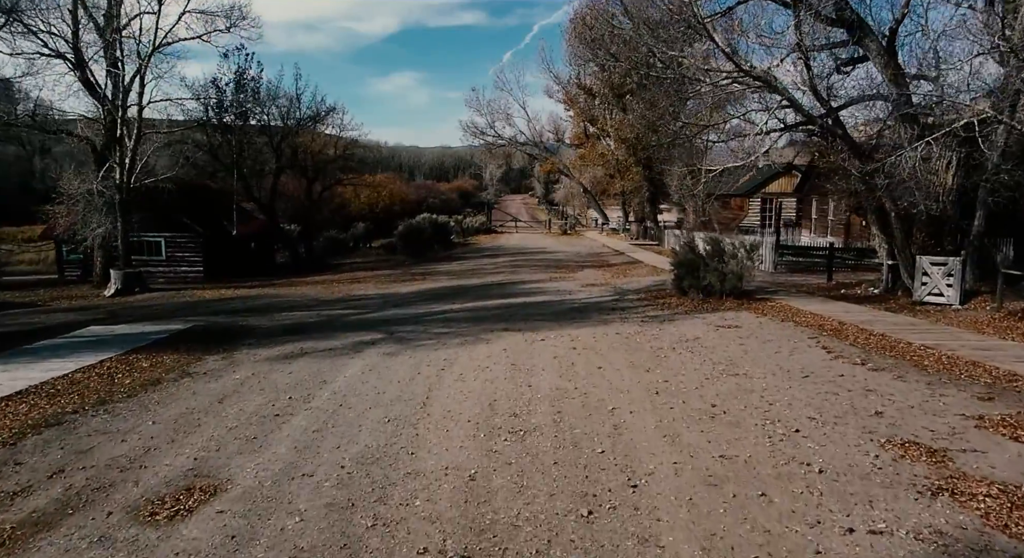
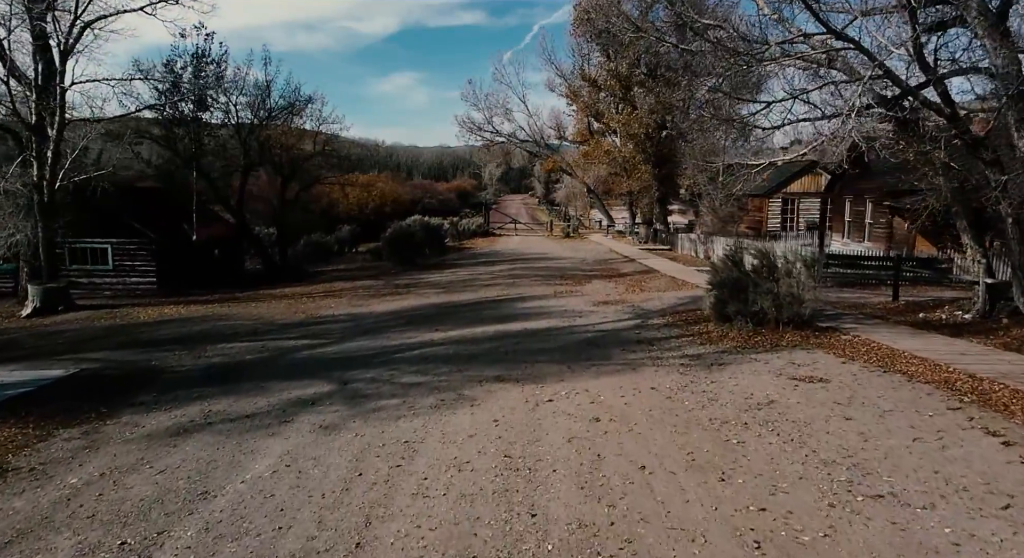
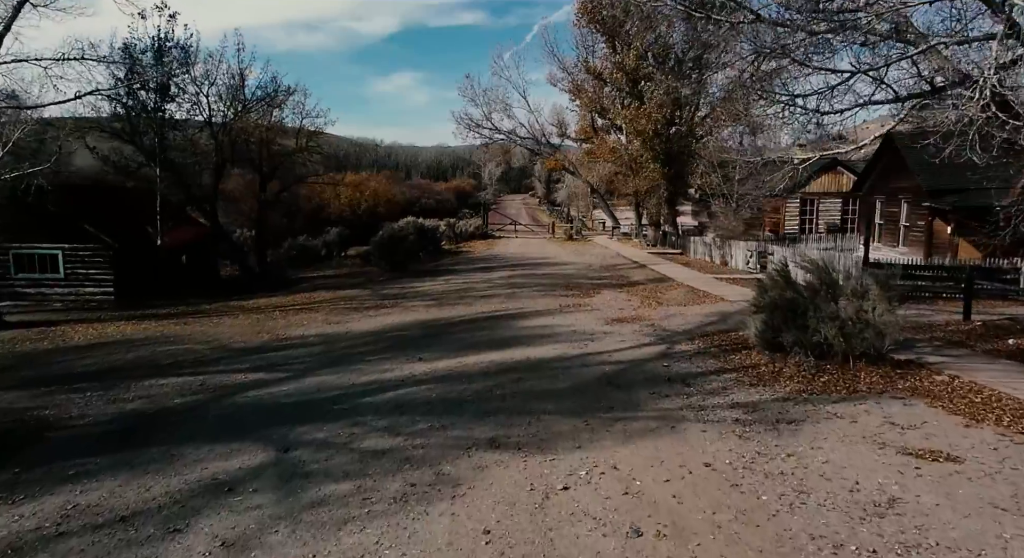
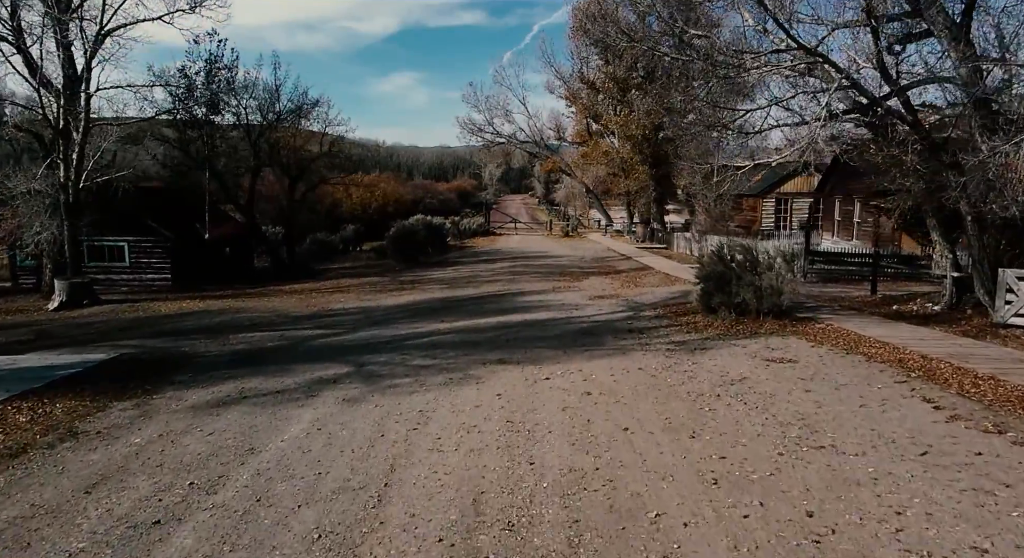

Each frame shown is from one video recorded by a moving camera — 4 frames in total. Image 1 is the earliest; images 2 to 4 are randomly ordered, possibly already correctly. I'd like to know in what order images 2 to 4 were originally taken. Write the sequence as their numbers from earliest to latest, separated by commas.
4, 2, 3
